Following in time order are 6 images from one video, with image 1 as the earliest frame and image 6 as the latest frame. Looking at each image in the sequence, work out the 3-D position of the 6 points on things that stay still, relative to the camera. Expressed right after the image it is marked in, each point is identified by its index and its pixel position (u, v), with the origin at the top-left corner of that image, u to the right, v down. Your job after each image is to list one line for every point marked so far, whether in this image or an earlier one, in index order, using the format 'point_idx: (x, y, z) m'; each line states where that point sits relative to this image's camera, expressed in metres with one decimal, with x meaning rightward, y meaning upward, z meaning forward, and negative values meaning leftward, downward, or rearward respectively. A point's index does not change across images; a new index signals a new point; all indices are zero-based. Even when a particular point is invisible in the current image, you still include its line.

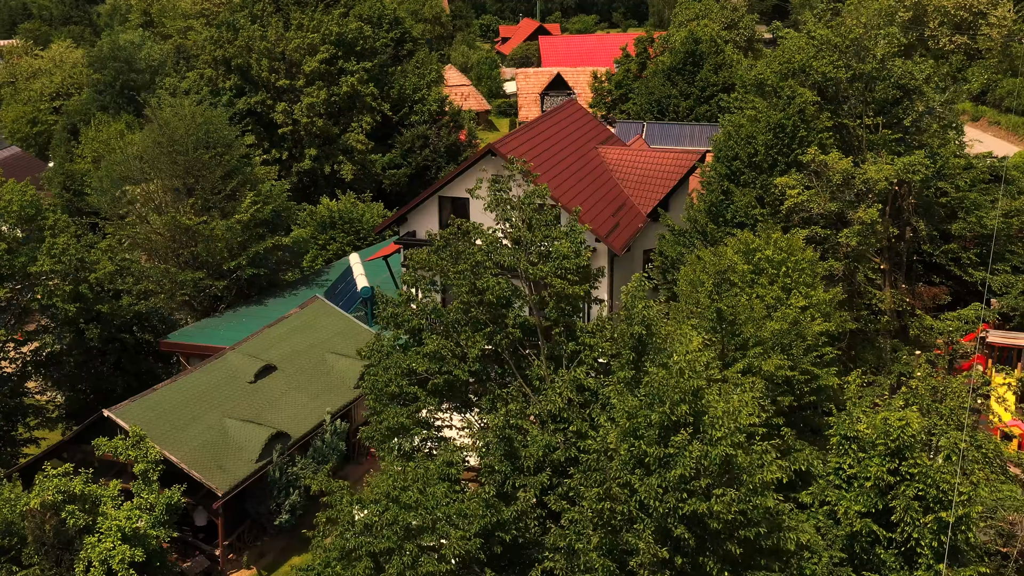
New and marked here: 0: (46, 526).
0: (-8.7, -4.5, +15.3) m
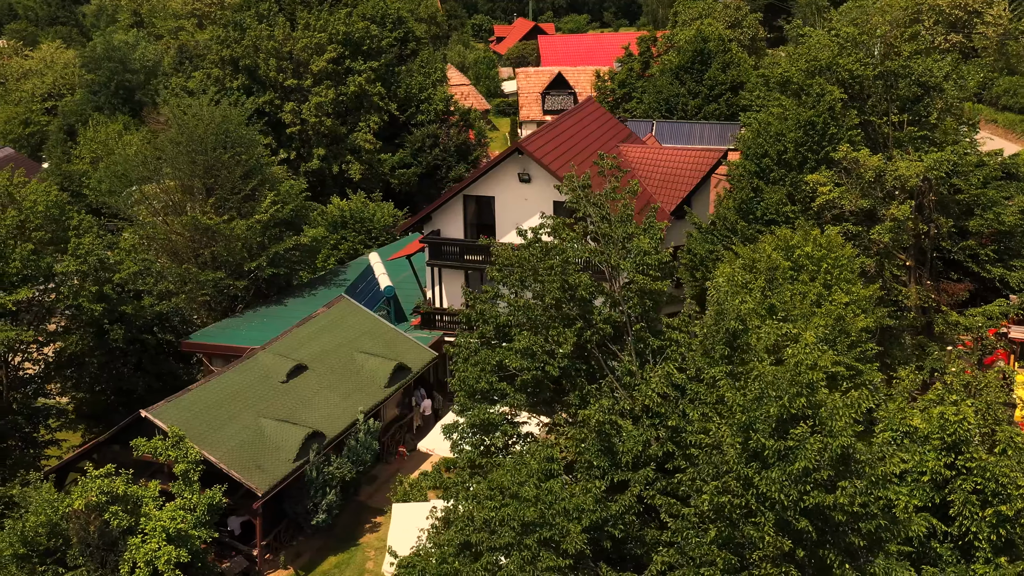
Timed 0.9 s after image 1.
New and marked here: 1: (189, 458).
0: (-7.9, -4.5, +15.3) m
1: (-6.6, -3.5, +16.6) m
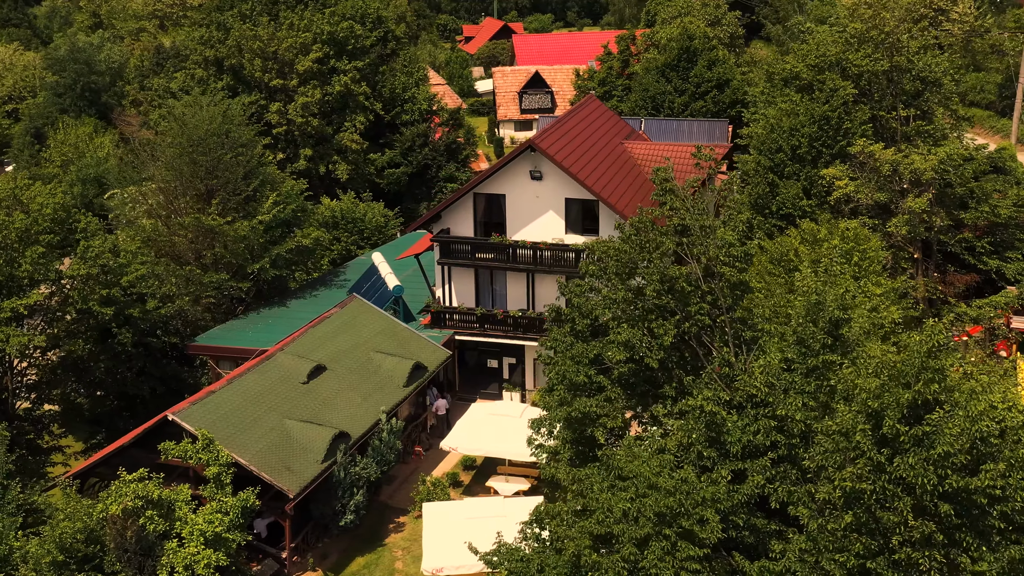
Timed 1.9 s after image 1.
0: (-7.1, -4.5, +15.1) m
1: (-5.9, -3.5, +16.5) m
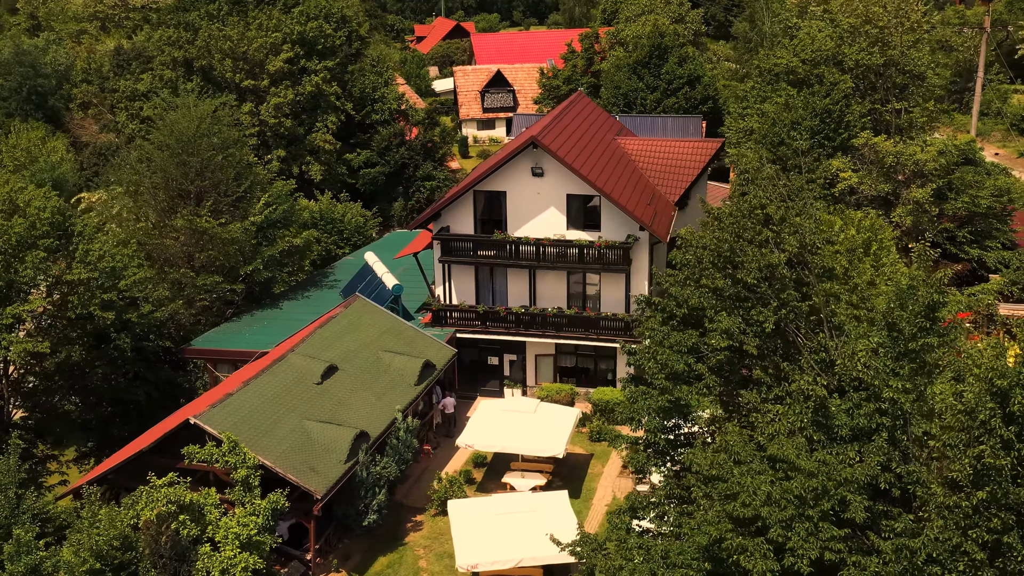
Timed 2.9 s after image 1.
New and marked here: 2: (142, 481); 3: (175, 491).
0: (-6.4, -4.6, +14.9) m
1: (-5.3, -3.5, +16.3) m
2: (-8.2, -4.3, +17.9) m
3: (-6.2, -3.7, +15.0) m
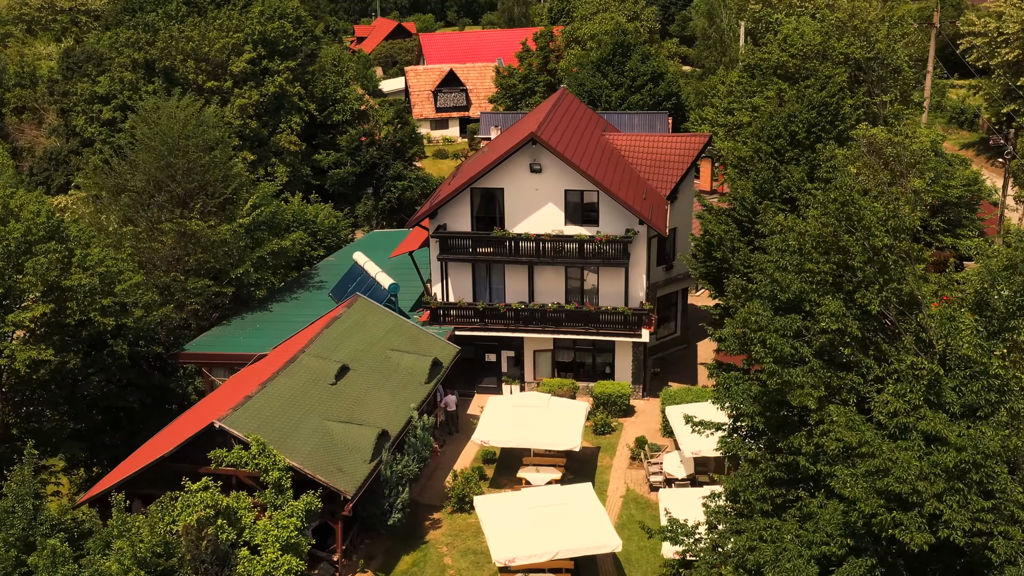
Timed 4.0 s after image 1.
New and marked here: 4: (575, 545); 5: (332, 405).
0: (-5.6, -4.6, +14.7) m
1: (-4.6, -3.5, +16.1) m
2: (-7.5, -4.3, +17.6) m
3: (-5.5, -3.8, +14.8) m
4: (+1.3, -5.1, +16.3) m
5: (-4.4, -2.9, +19.9) m
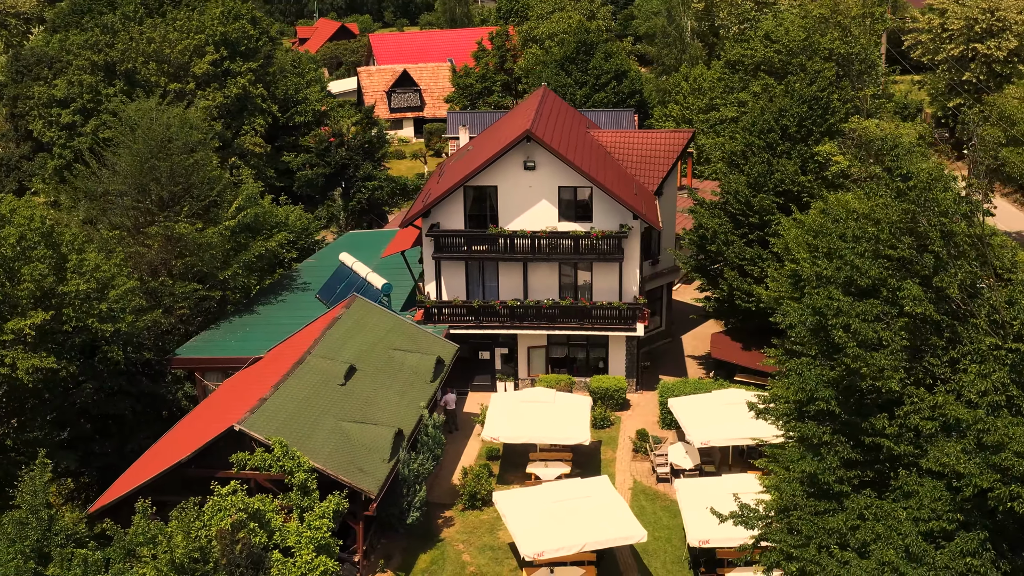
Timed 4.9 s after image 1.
0: (-5.0, -4.6, +14.5) m
1: (-4.1, -3.5, +16.0) m
2: (-7.1, -4.4, +17.4) m
3: (-4.9, -3.8, +14.6) m
4: (+1.8, -5.0, +16.5) m
5: (-4.1, -2.9, +19.8) m
